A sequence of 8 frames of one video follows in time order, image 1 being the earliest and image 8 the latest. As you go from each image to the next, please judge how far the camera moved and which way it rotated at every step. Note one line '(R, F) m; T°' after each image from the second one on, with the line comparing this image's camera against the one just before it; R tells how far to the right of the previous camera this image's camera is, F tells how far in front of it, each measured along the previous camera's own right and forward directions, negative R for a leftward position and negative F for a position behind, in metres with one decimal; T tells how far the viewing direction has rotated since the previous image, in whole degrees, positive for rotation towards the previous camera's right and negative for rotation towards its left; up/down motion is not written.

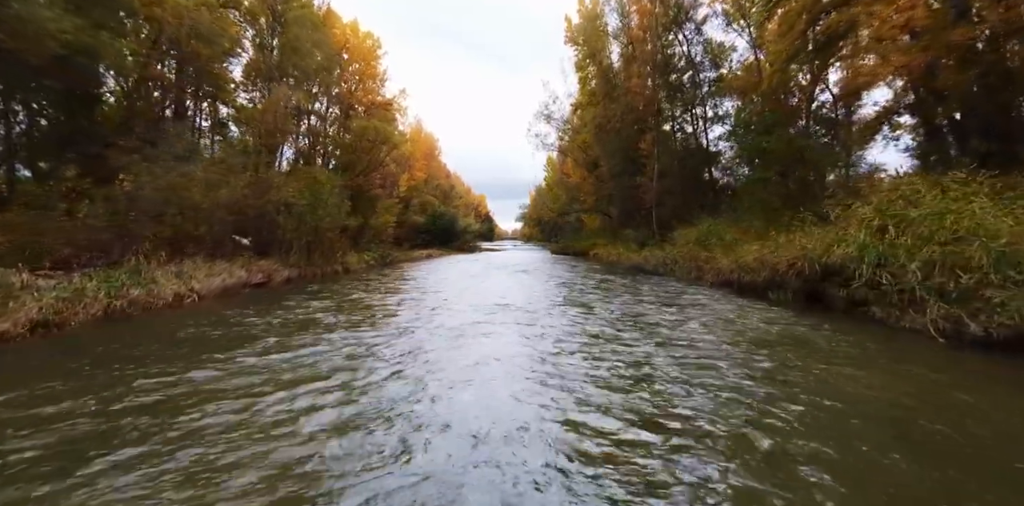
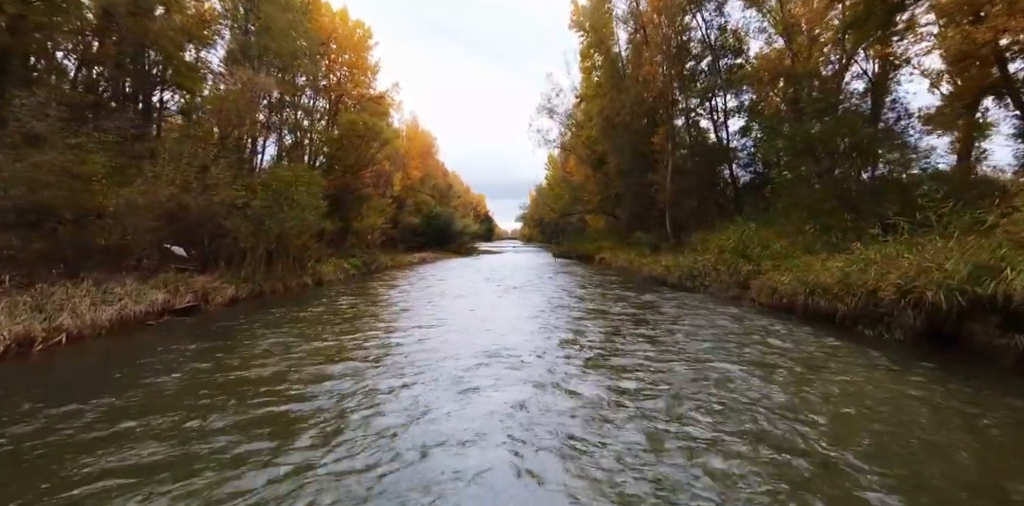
(0.0, +2.8) m; 0°
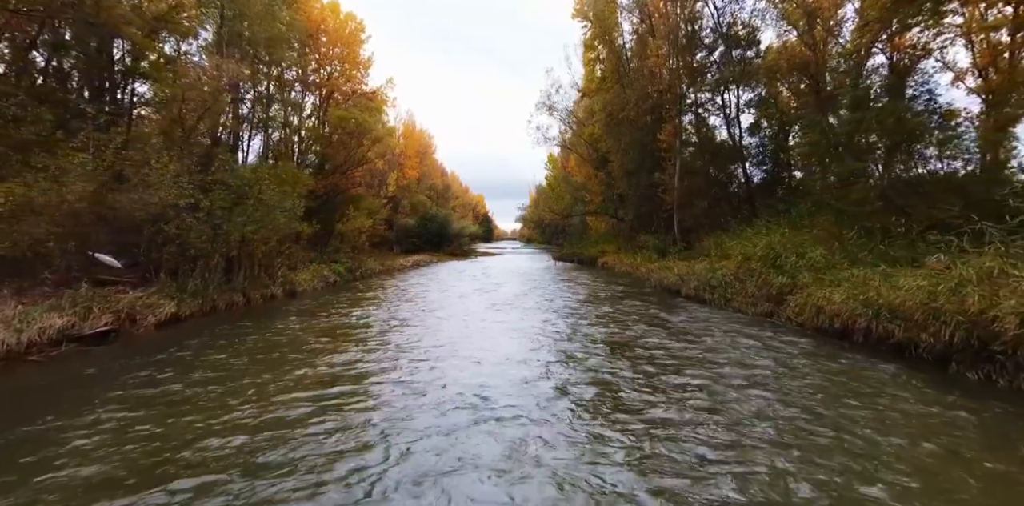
(+0.1, +1.8) m; 0°
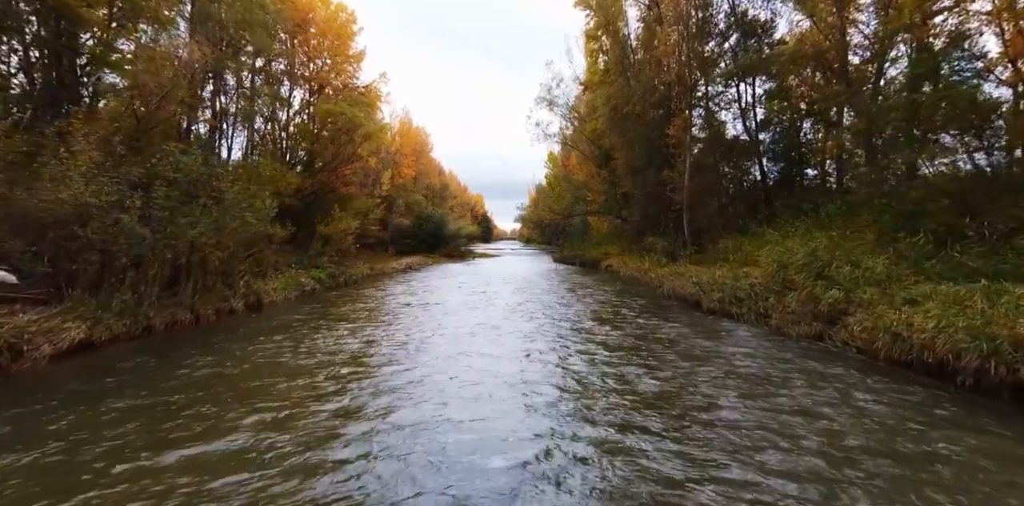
(+0.1, +1.9) m; 0°
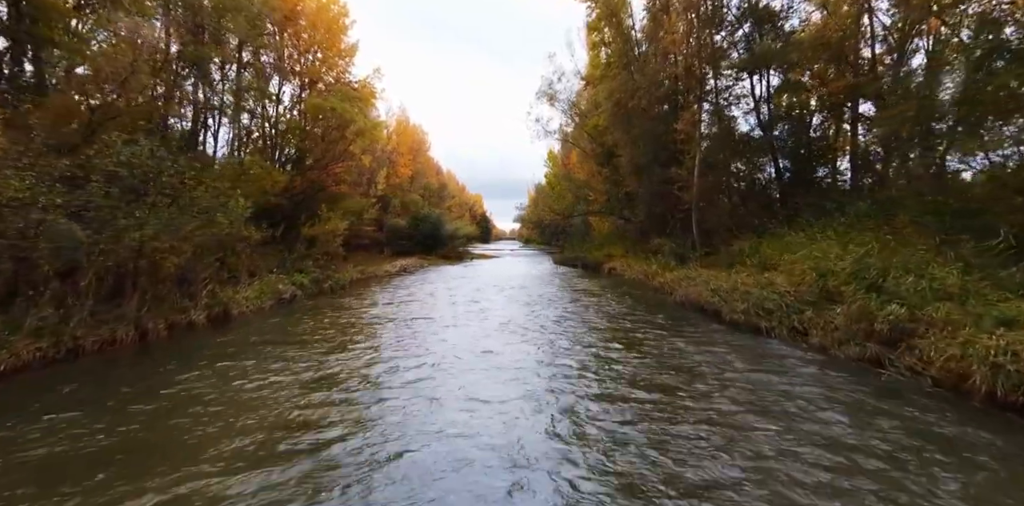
(0.0, +1.5) m; 0°
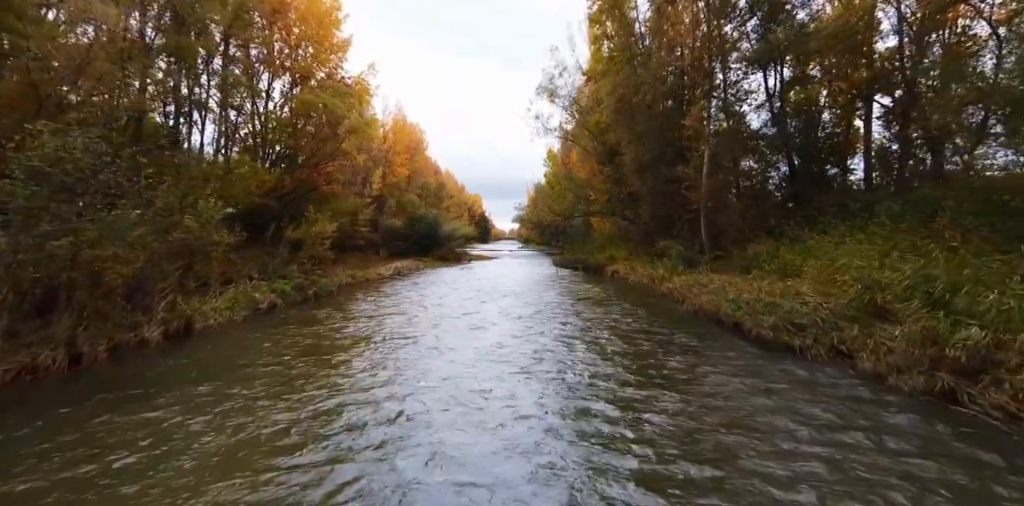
(0.0, +1.3) m; 0°
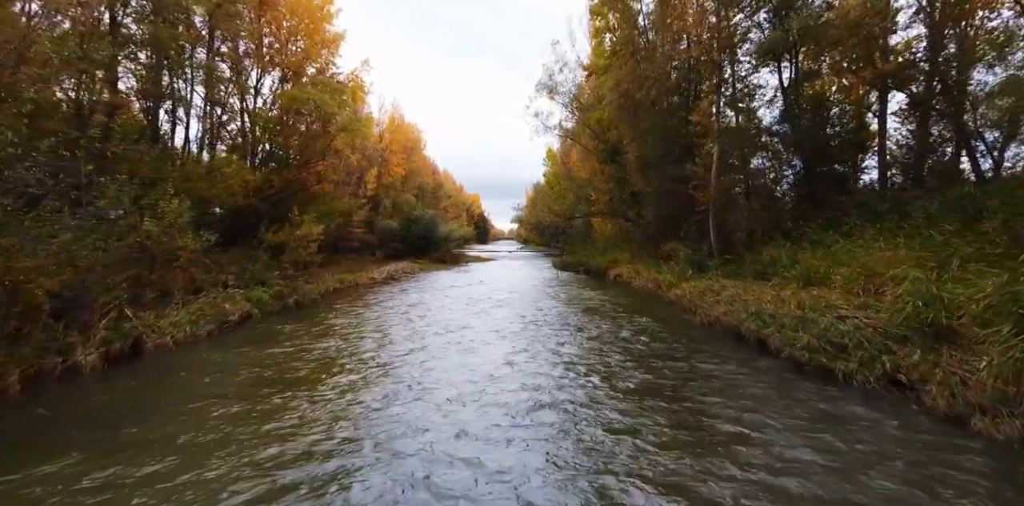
(+0.1, +1.4) m; 0°
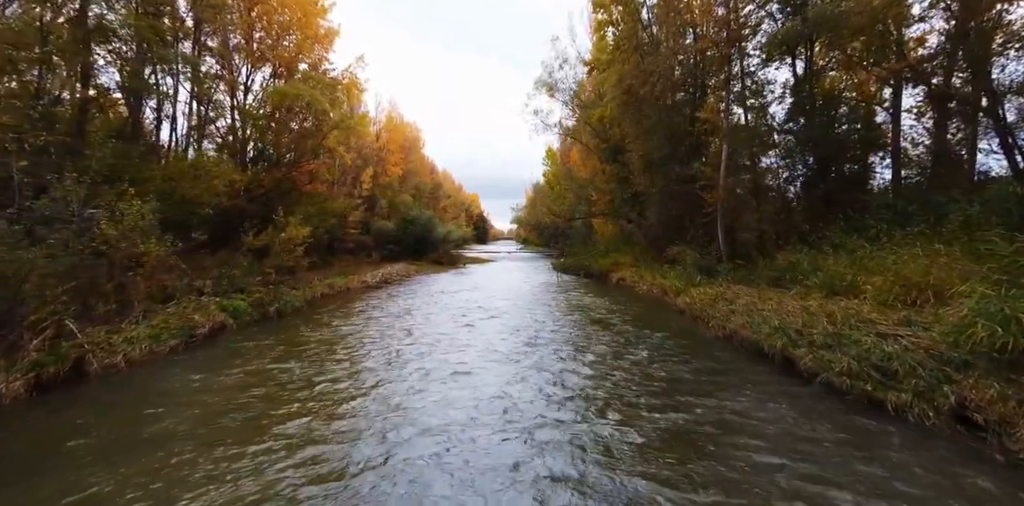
(+0.1, +1.2) m; 0°
